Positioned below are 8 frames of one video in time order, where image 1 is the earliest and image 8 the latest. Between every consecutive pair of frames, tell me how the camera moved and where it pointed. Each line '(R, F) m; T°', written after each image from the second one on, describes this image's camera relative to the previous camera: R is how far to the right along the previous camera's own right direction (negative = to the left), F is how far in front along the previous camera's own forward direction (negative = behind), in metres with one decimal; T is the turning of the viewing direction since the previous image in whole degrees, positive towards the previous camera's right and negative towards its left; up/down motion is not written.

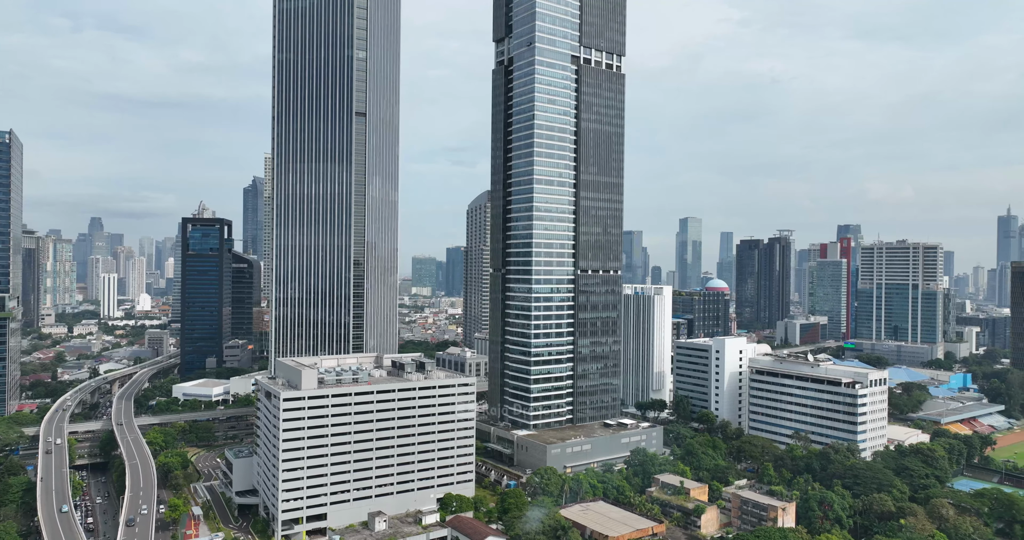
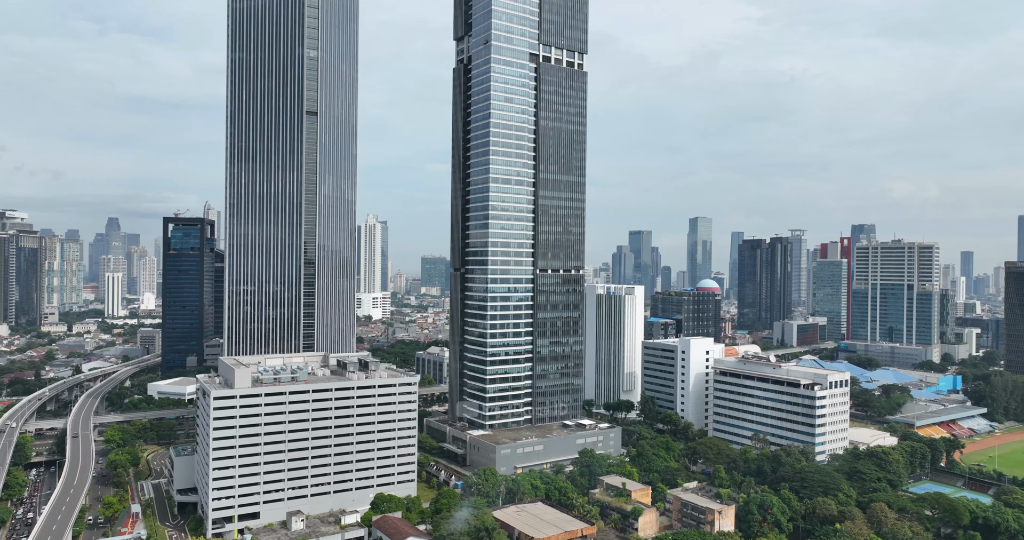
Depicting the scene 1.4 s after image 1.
(+8.9, +0.7) m; -1°
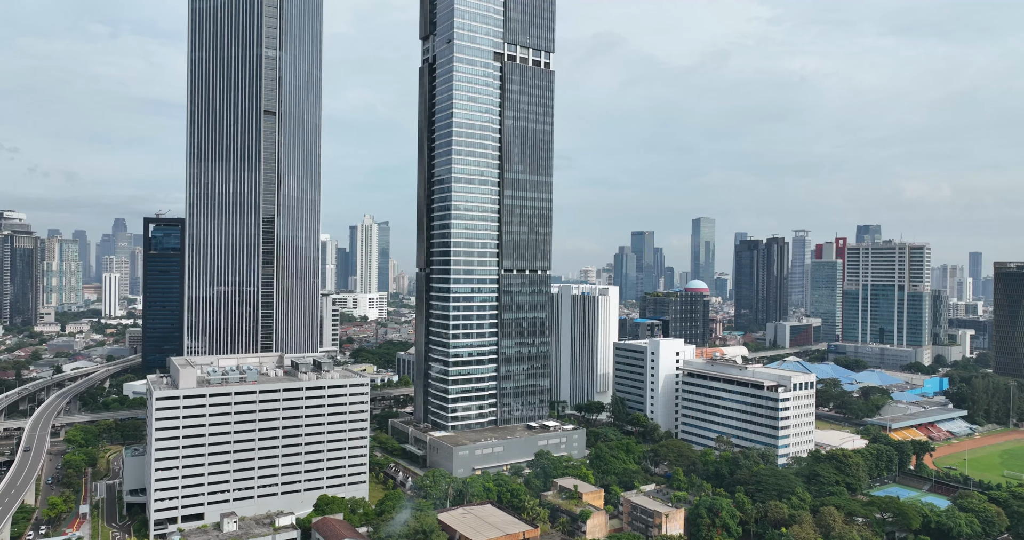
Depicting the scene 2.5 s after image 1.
(+6.7, +0.7) m; -1°
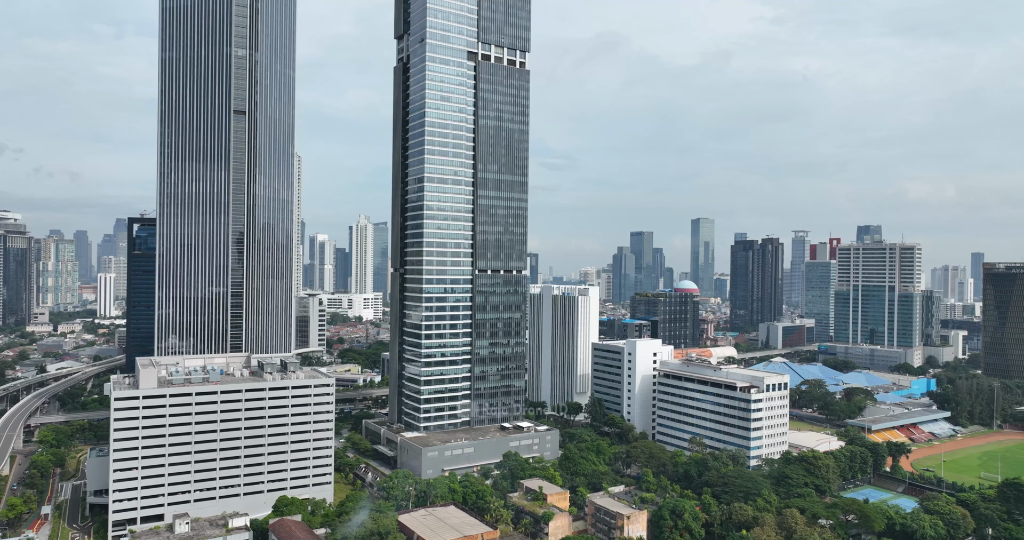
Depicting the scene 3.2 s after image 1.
(+4.4, +0.5) m; 0°
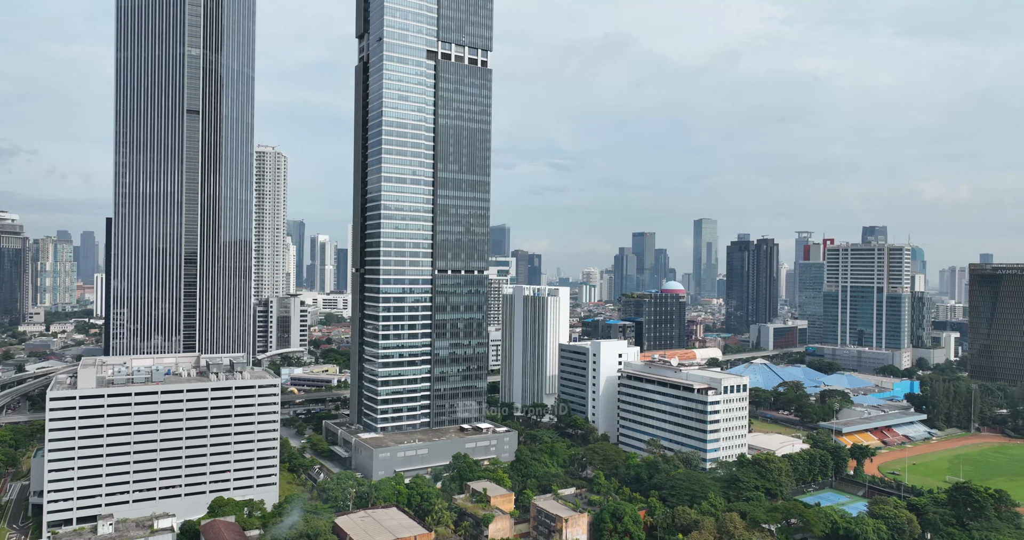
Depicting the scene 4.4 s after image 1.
(+7.4, +0.7) m; -1°
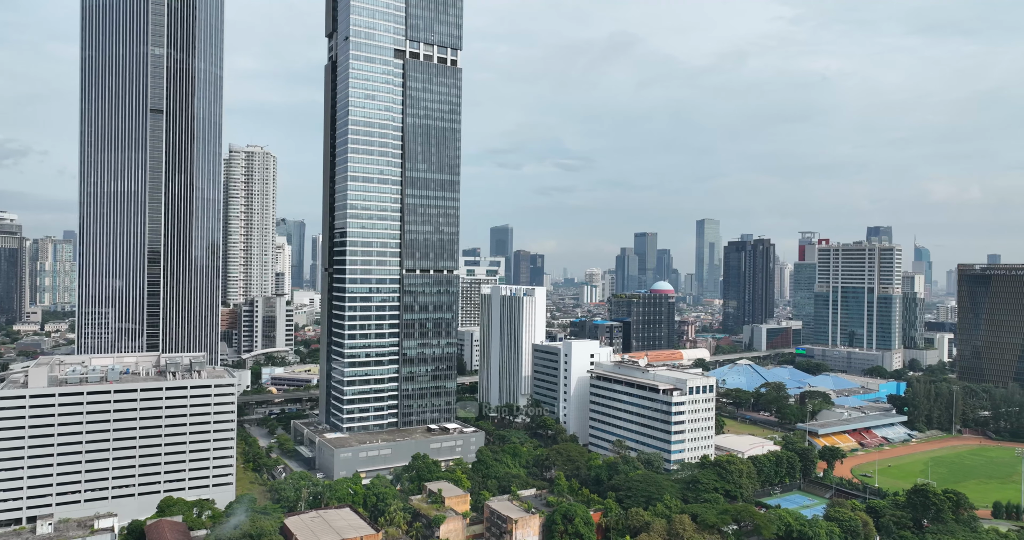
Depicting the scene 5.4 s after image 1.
(+5.9, +0.5) m; -1°
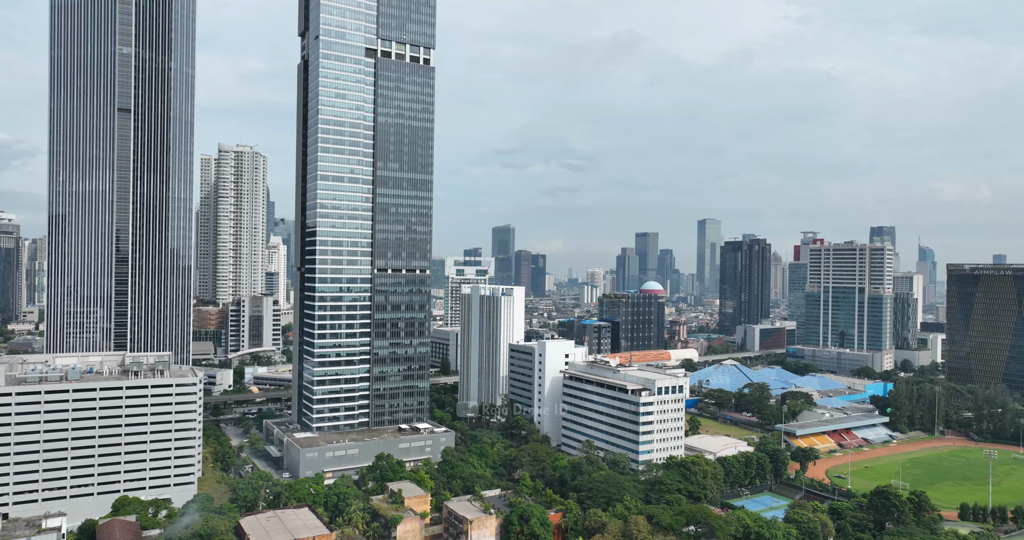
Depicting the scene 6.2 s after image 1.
(+5.1, +0.4) m; 0°
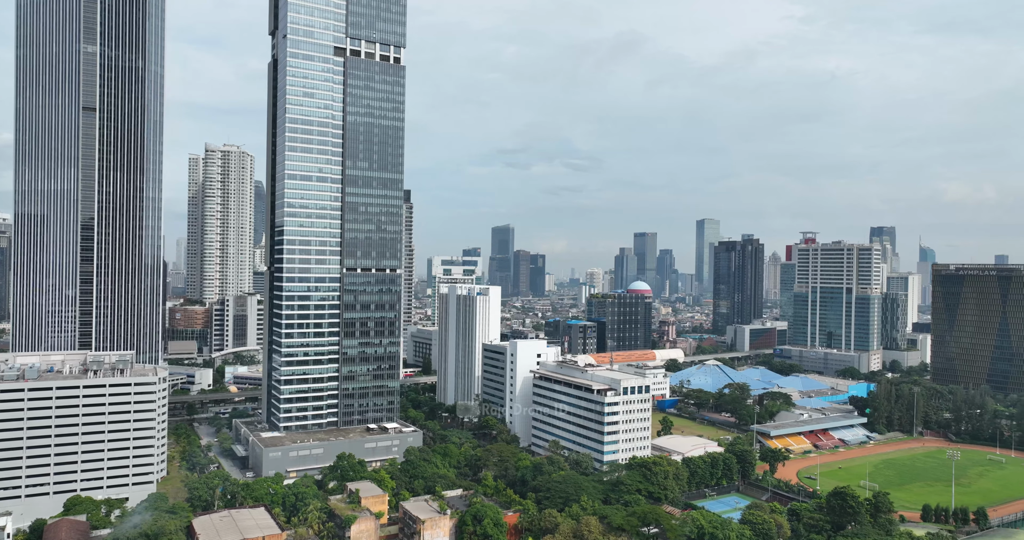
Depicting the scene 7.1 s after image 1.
(+5.1, +0.3) m; 0°
